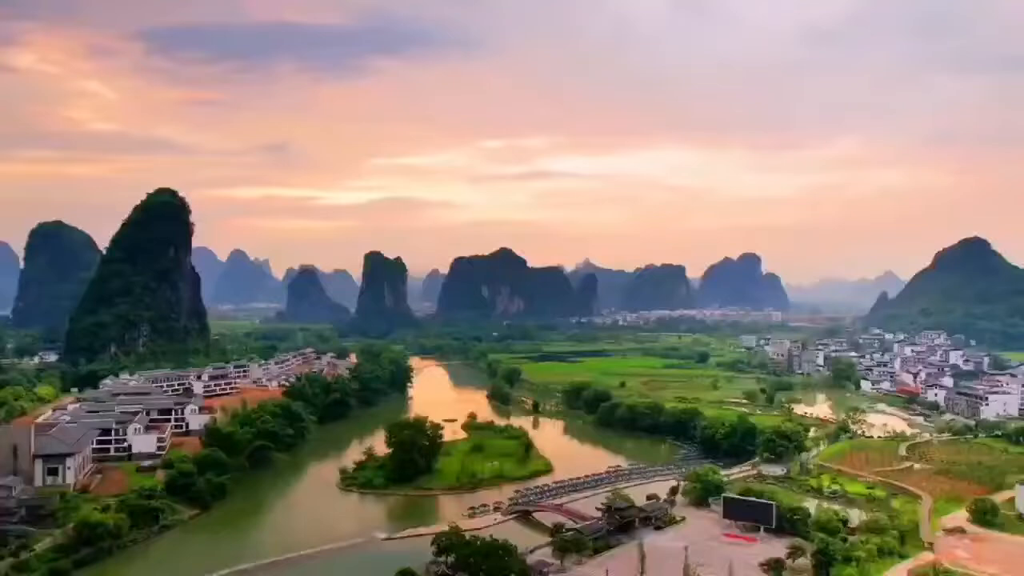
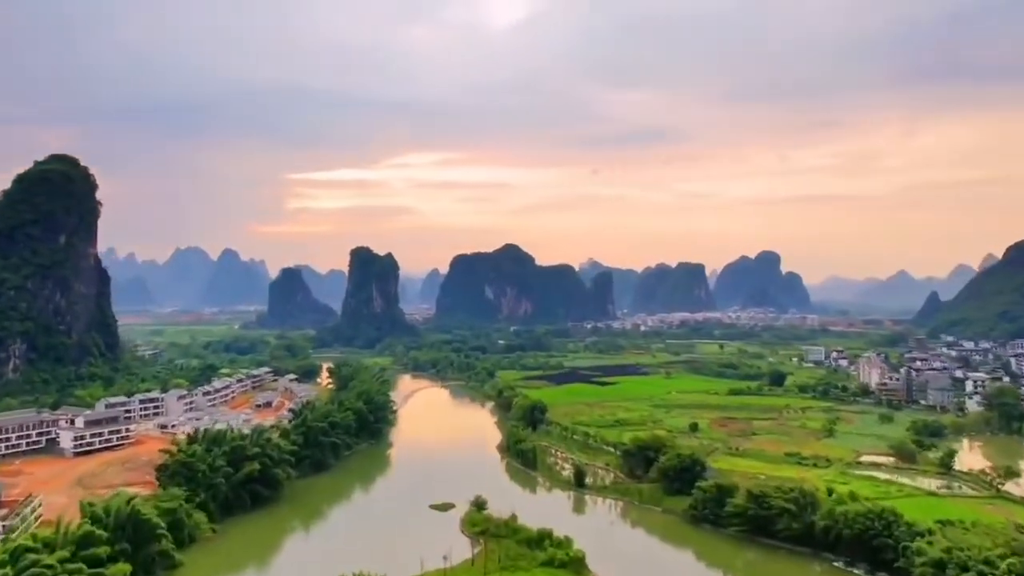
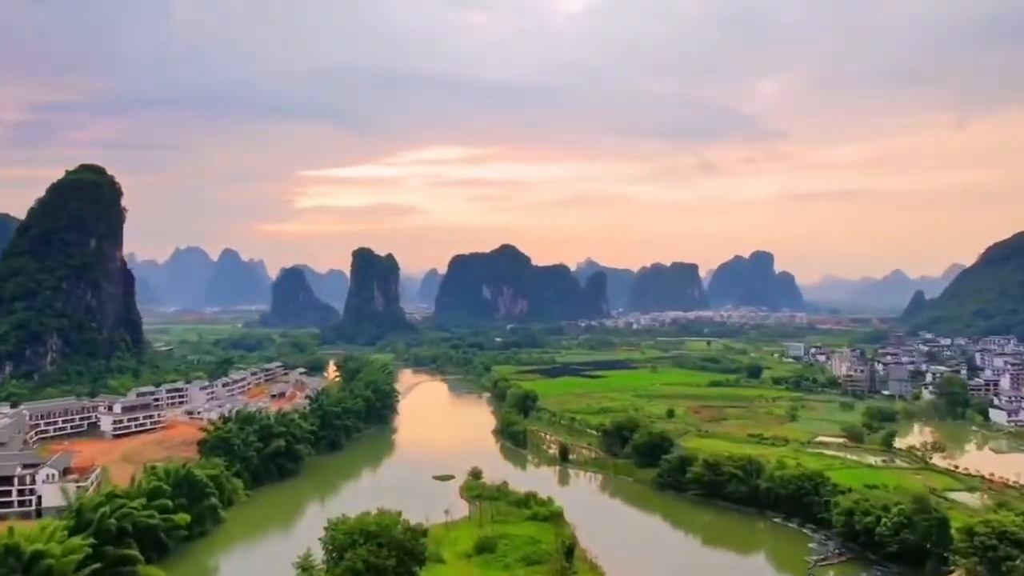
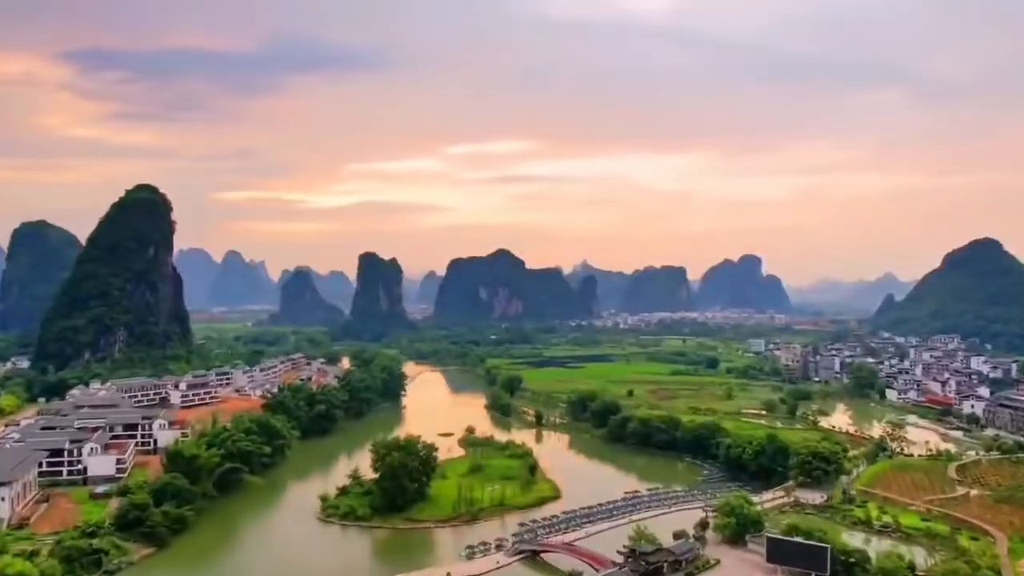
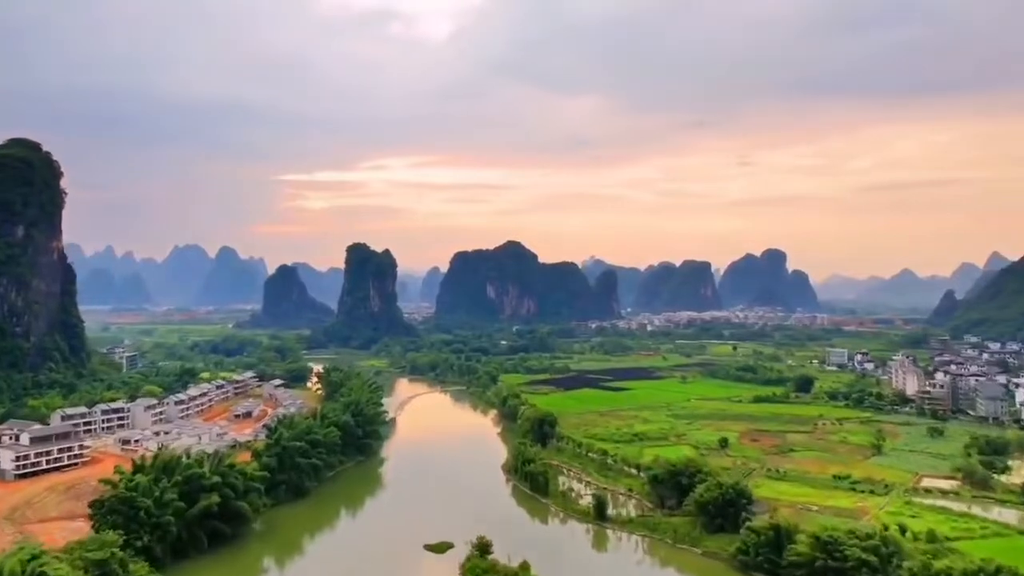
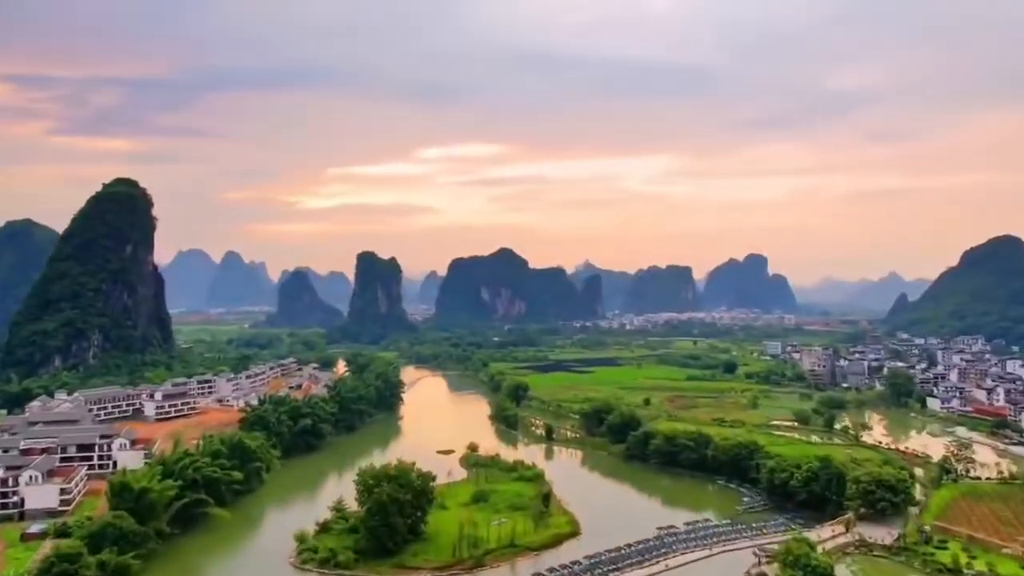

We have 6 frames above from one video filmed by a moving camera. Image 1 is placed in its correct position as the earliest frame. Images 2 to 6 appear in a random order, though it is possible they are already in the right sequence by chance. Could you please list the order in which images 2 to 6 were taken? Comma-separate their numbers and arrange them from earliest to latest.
4, 6, 3, 2, 5
